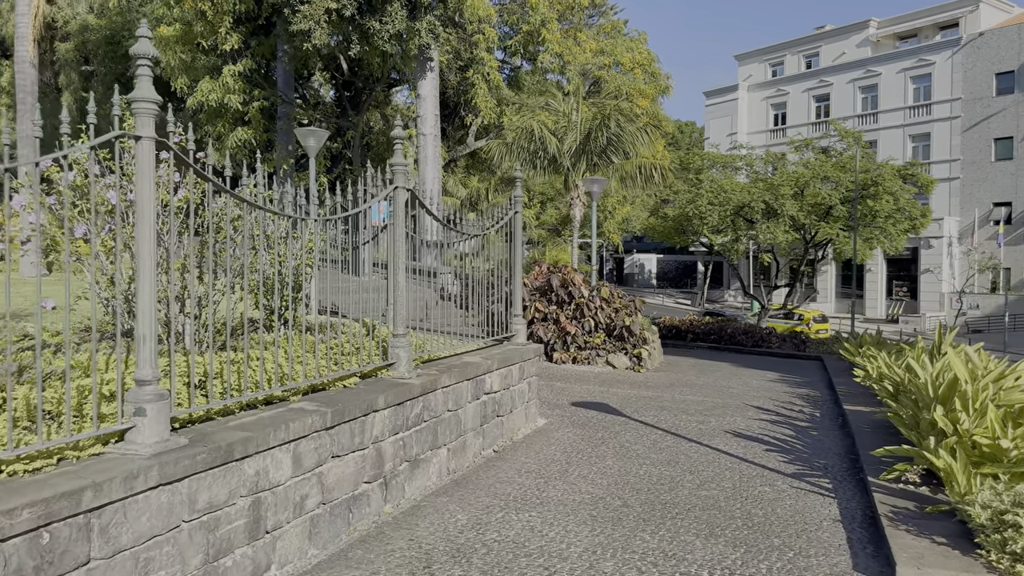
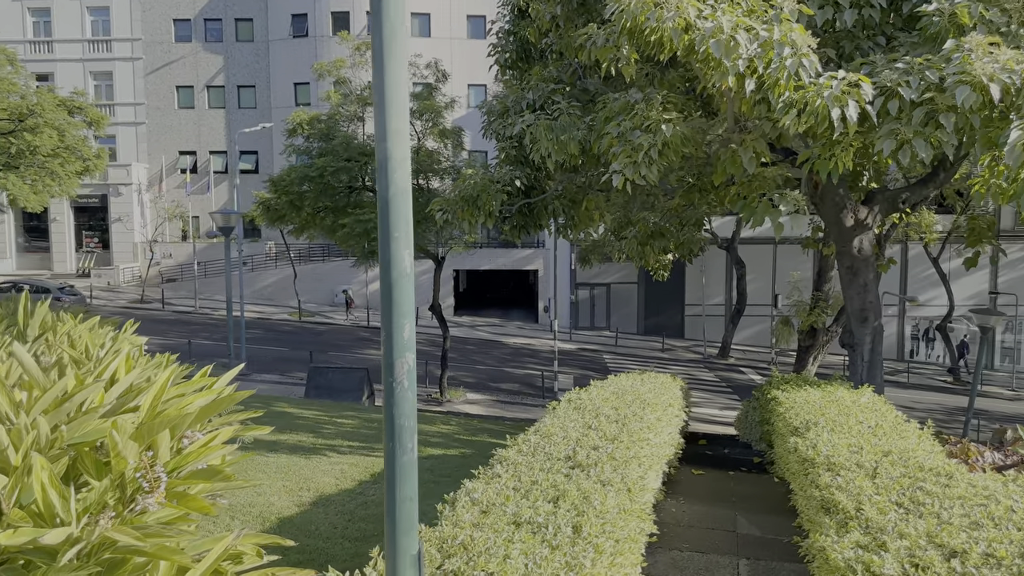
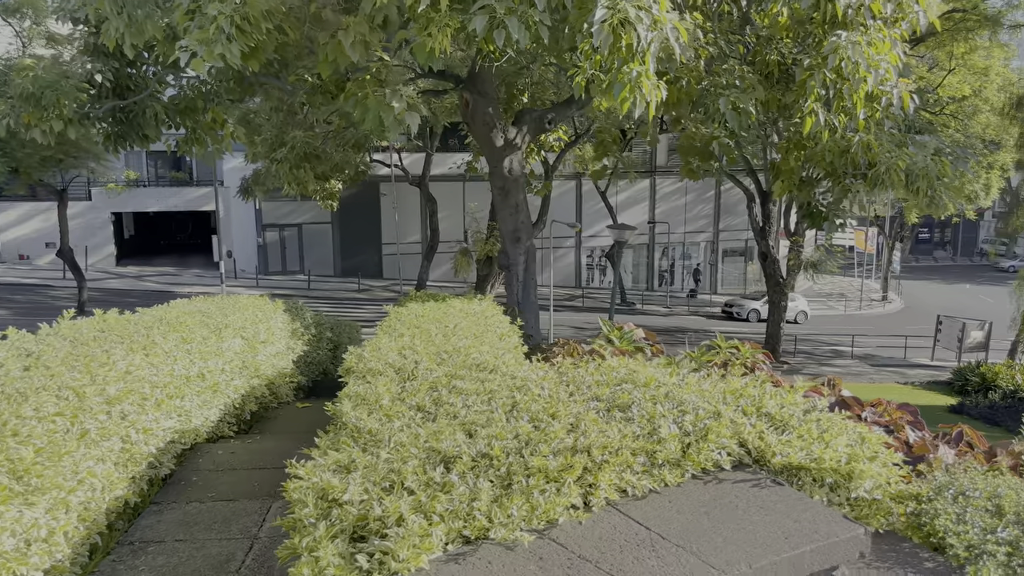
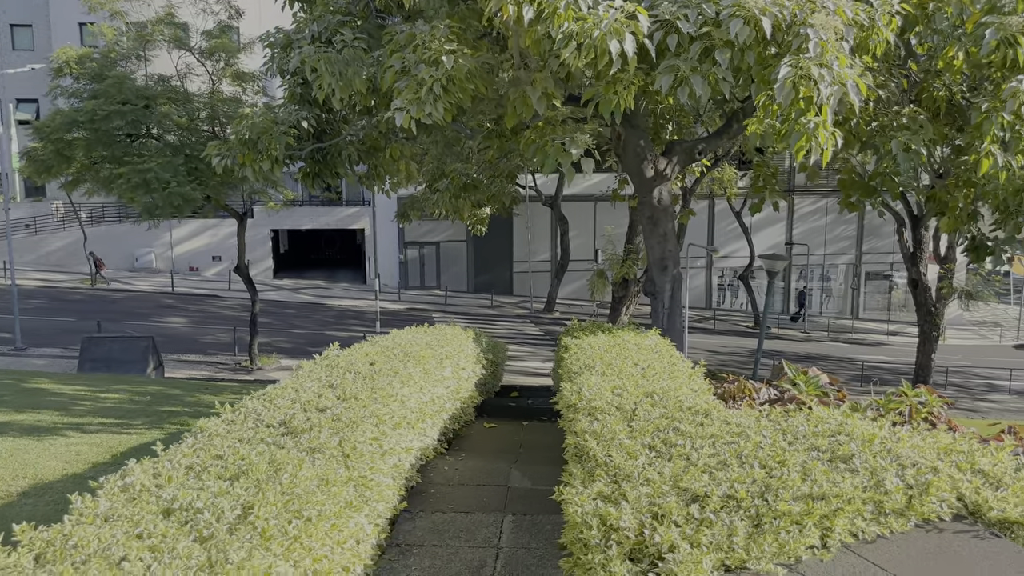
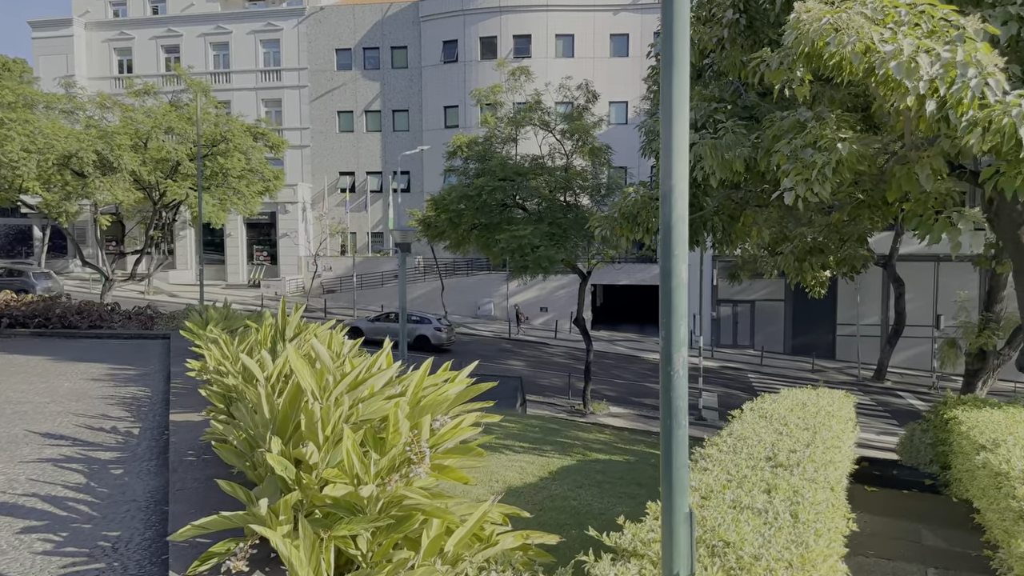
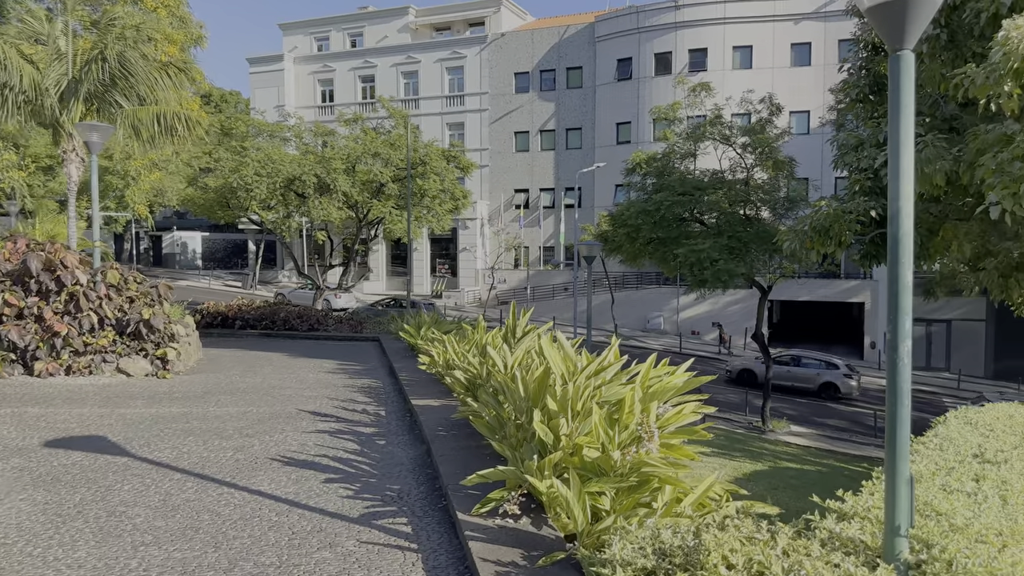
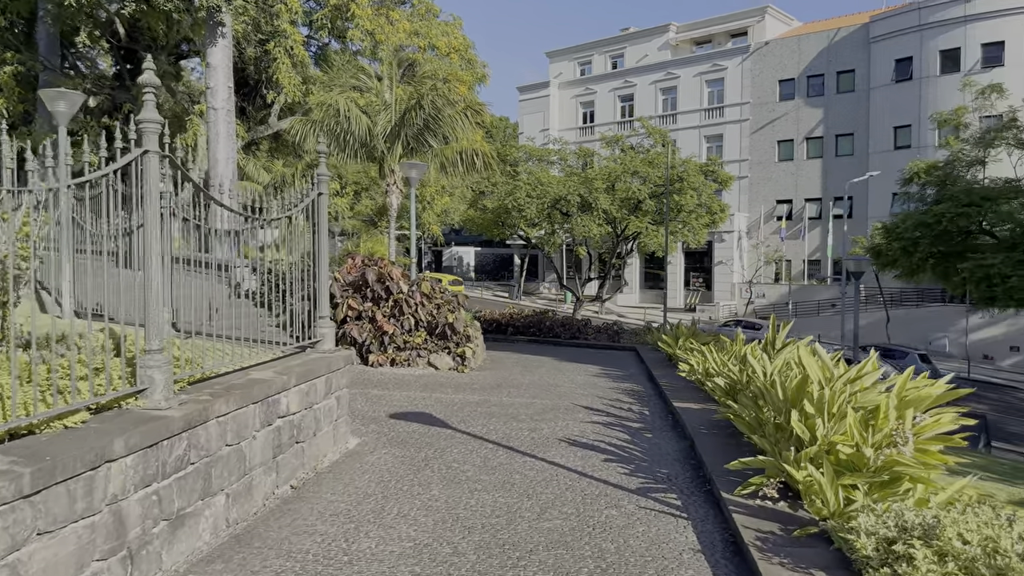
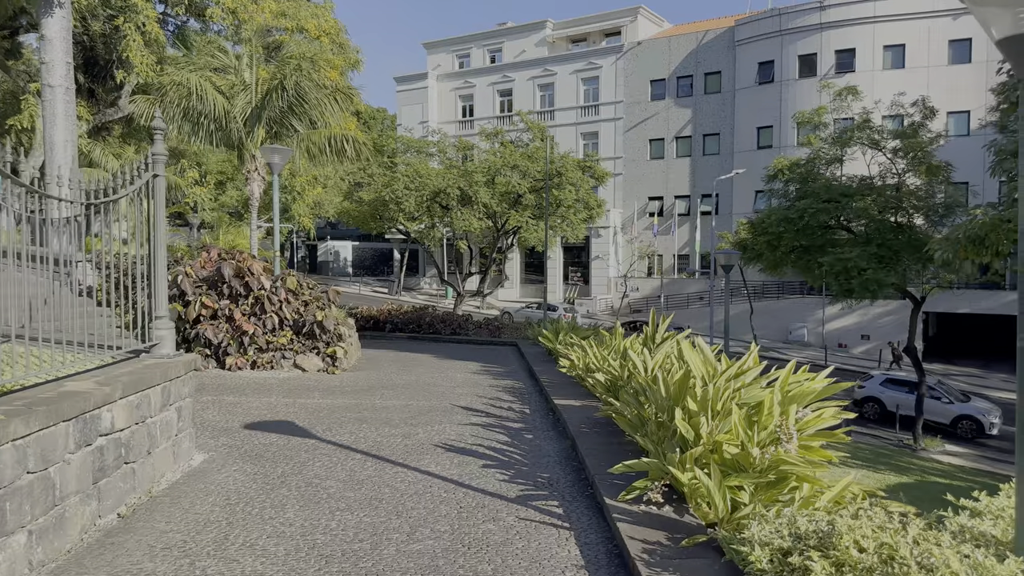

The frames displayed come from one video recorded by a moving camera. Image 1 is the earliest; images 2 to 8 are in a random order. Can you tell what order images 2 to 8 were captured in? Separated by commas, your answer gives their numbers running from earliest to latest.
7, 8, 6, 5, 2, 4, 3
